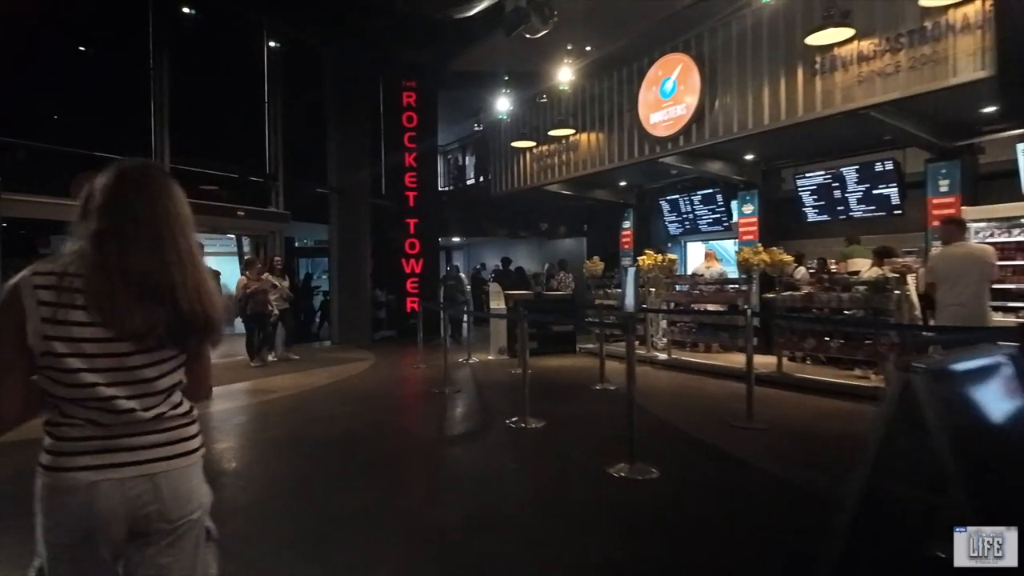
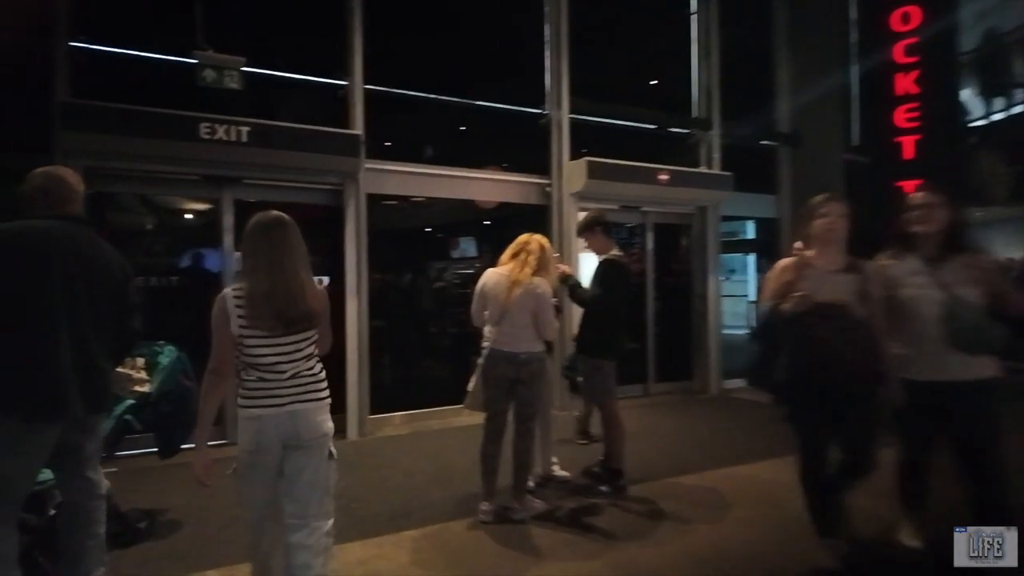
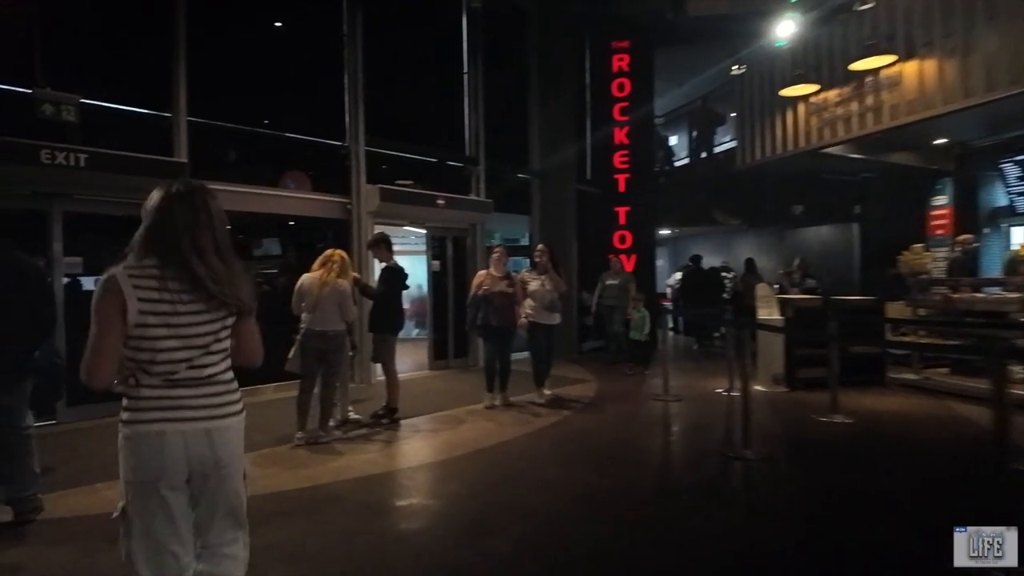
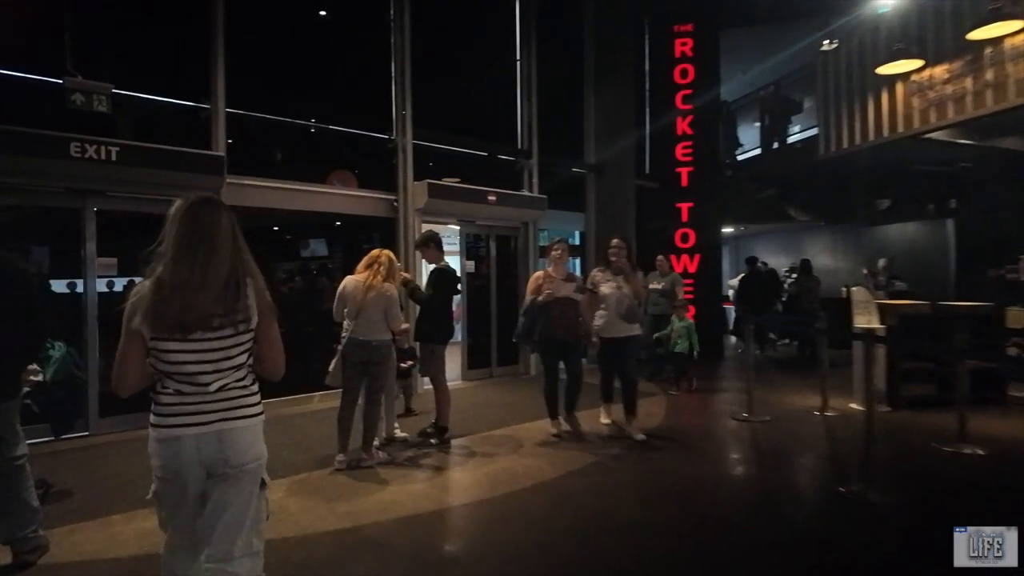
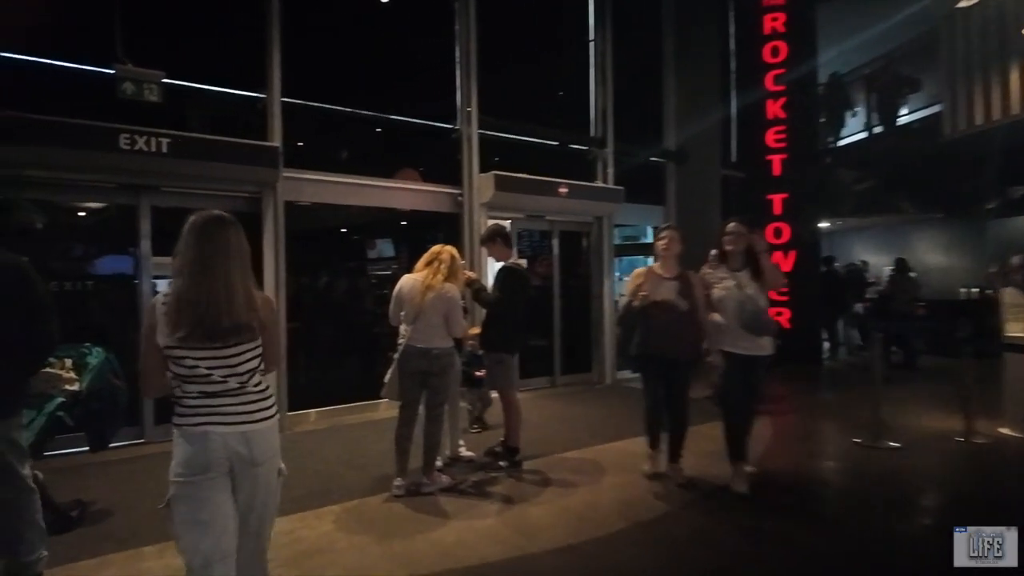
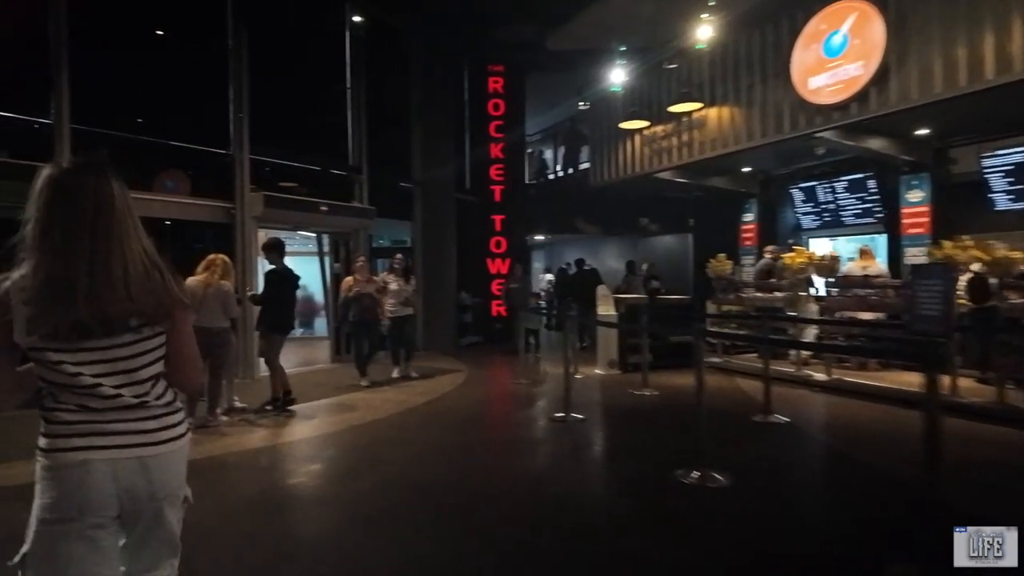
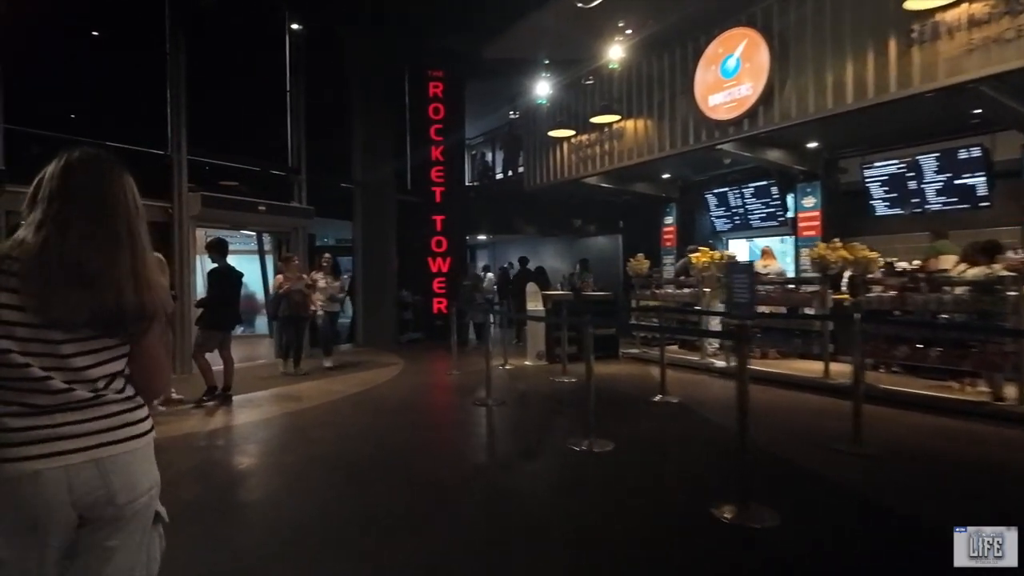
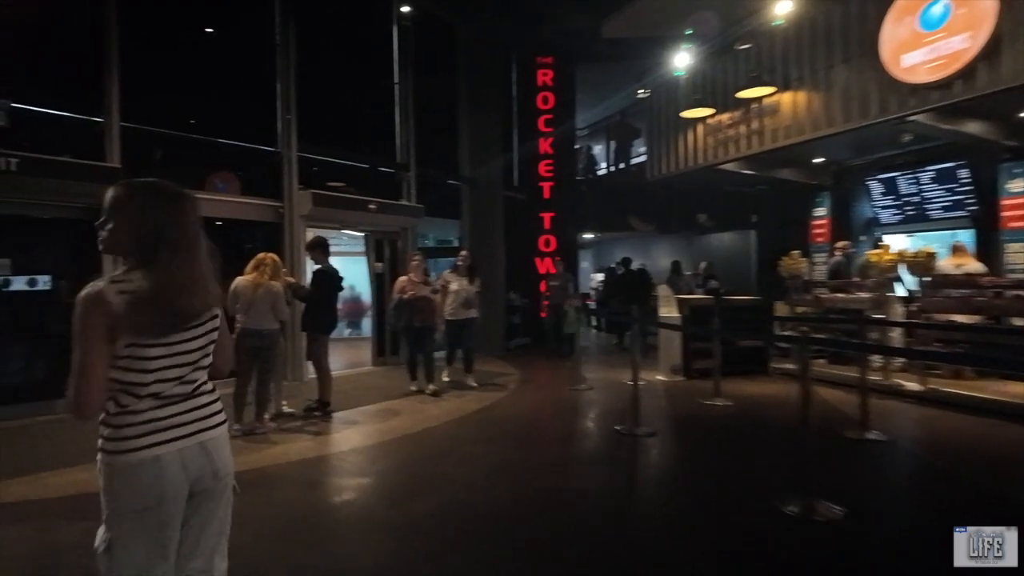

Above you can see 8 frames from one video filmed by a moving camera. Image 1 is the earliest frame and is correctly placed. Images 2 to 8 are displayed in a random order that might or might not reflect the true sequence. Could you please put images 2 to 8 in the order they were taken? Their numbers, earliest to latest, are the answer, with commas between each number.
7, 6, 8, 3, 4, 5, 2
